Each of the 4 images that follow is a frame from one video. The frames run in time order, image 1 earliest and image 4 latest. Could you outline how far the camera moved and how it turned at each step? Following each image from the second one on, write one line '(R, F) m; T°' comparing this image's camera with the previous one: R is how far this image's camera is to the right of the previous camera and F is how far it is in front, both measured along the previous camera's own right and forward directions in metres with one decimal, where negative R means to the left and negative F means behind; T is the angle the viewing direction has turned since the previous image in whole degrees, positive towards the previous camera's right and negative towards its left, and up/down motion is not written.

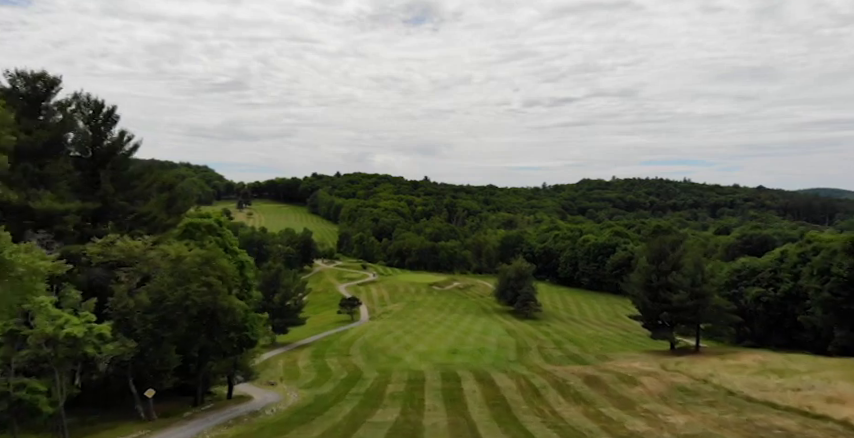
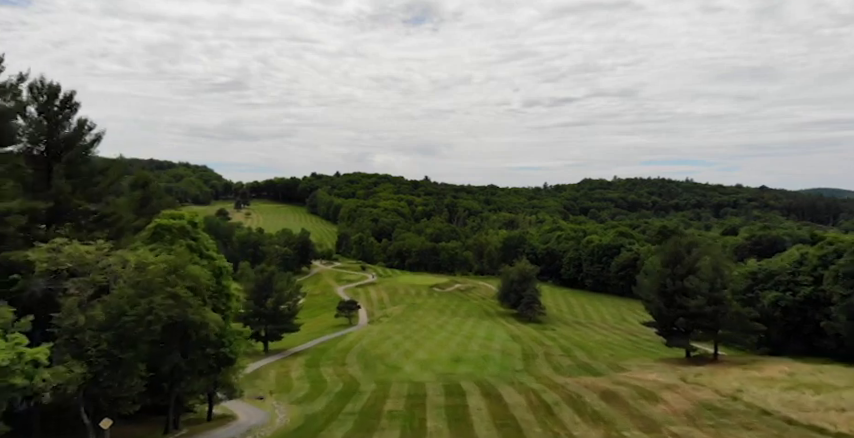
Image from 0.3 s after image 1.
(-0.1, +3.4) m; 0°
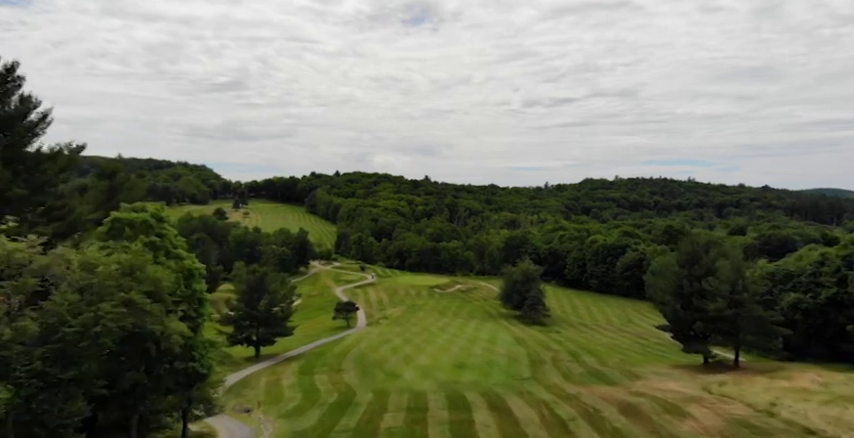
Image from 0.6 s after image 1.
(-0.1, +3.5) m; 0°
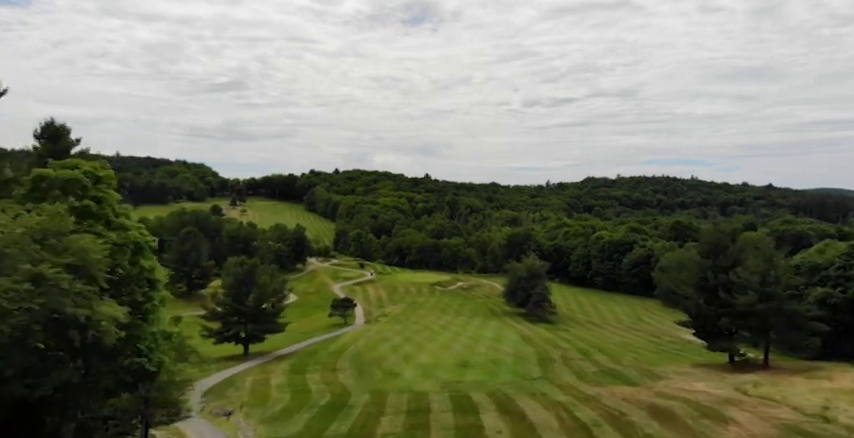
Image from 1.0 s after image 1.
(-0.1, +4.3) m; 0°
